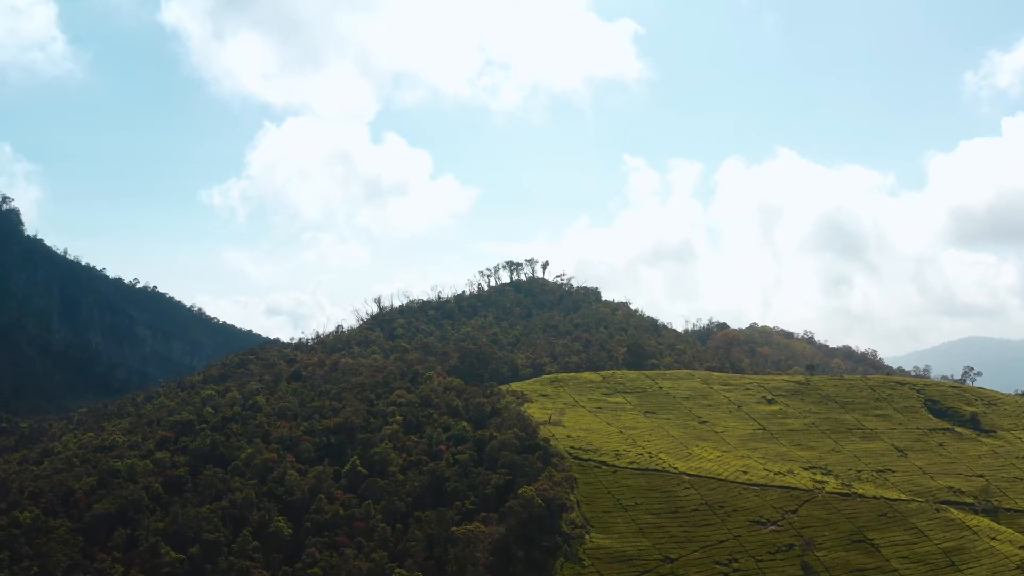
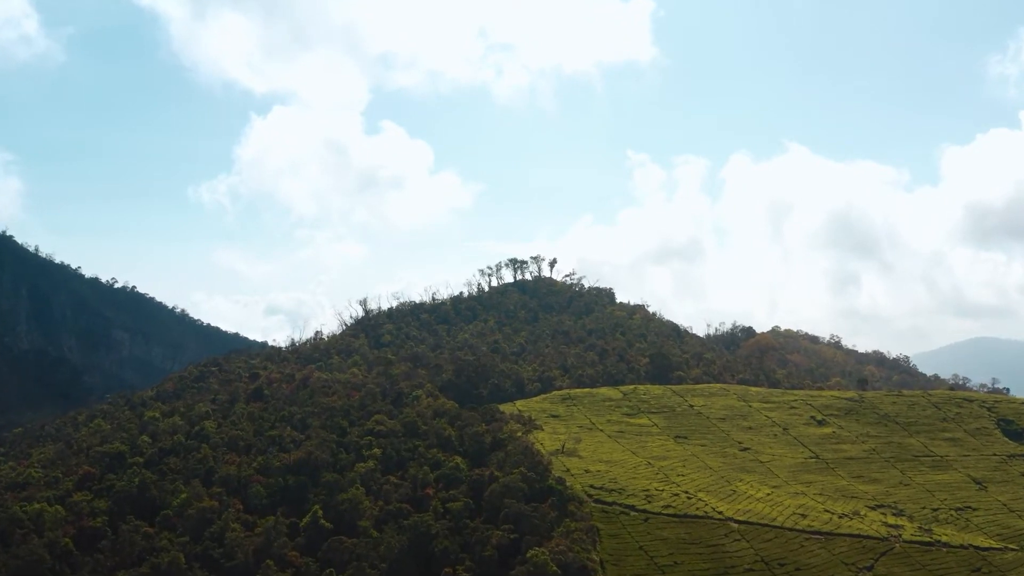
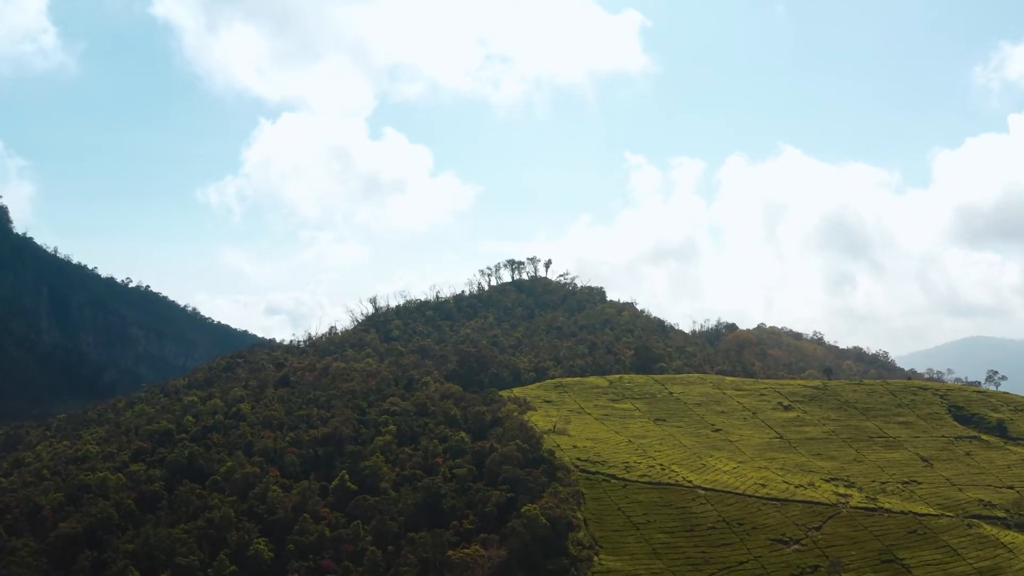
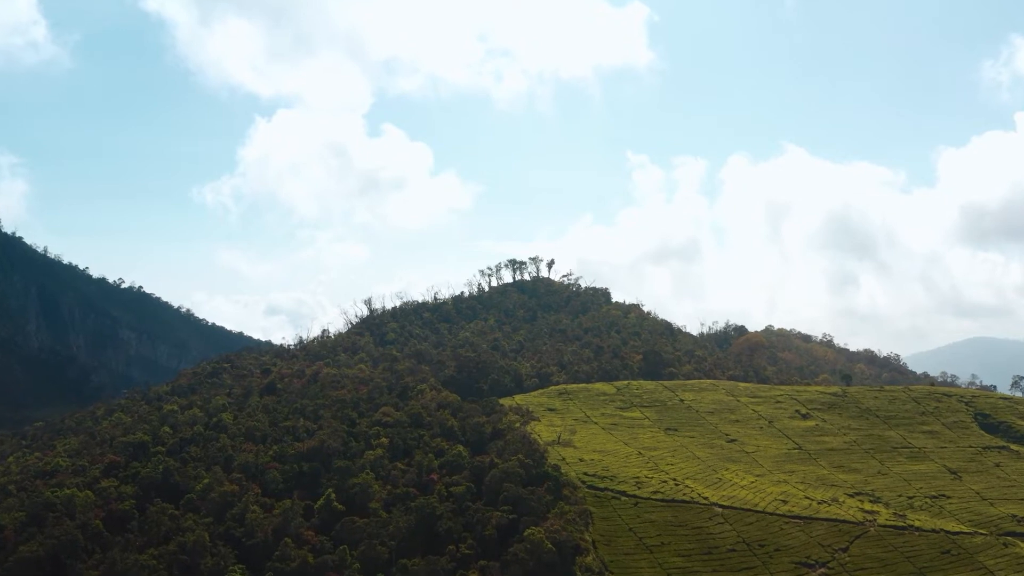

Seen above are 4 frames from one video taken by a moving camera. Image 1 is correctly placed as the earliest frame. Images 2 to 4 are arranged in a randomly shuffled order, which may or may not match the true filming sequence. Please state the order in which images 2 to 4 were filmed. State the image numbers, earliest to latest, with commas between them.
3, 4, 2
